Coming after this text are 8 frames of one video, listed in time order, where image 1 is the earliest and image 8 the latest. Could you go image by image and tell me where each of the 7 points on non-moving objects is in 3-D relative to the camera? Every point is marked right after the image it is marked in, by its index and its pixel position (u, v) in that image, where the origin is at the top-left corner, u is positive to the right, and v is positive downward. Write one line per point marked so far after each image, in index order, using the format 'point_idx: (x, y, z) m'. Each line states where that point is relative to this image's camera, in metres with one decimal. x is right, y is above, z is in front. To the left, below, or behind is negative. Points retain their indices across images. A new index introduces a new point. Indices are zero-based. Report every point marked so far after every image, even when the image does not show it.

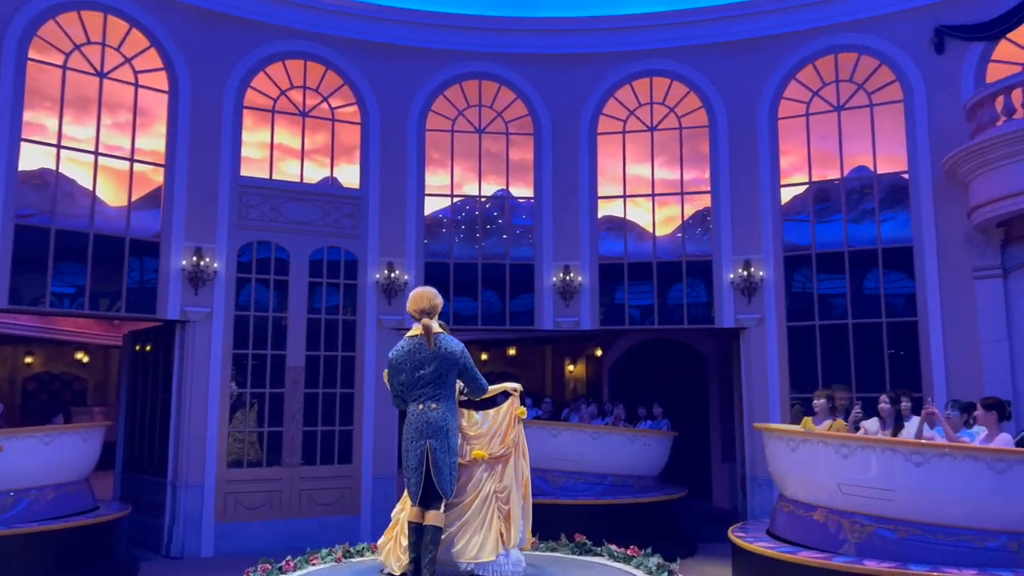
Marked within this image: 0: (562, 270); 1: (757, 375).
0: (+0.8, +0.3, +13.2) m
1: (+3.7, -1.3, +12.4) m
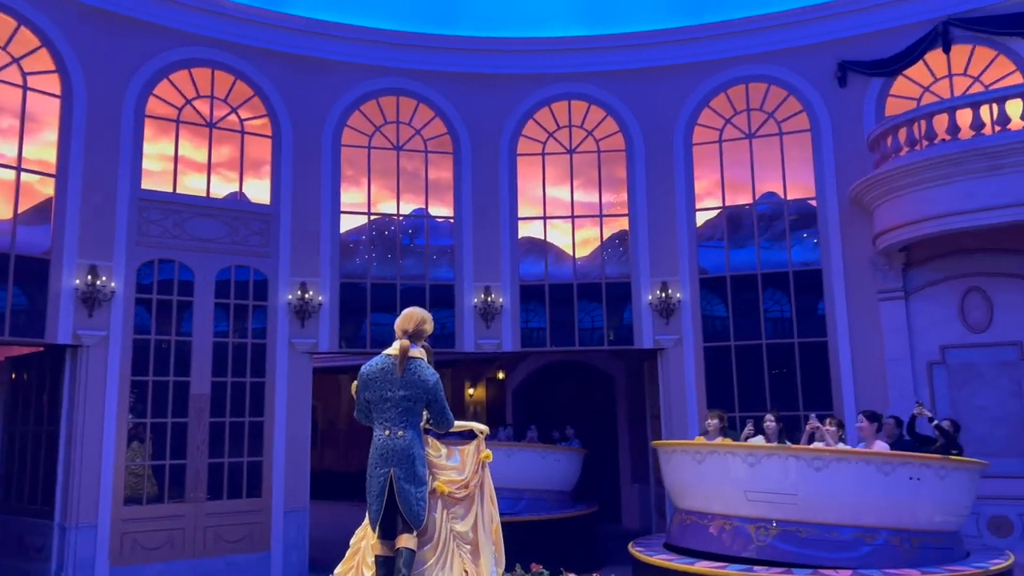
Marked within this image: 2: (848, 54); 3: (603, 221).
0: (-0.5, 0.0, +13.0) m
1: (+2.5, -1.6, +12.6) m
2: (+5.1, +3.5, +12.5) m
3: (+1.5, +1.1, +13.3) m
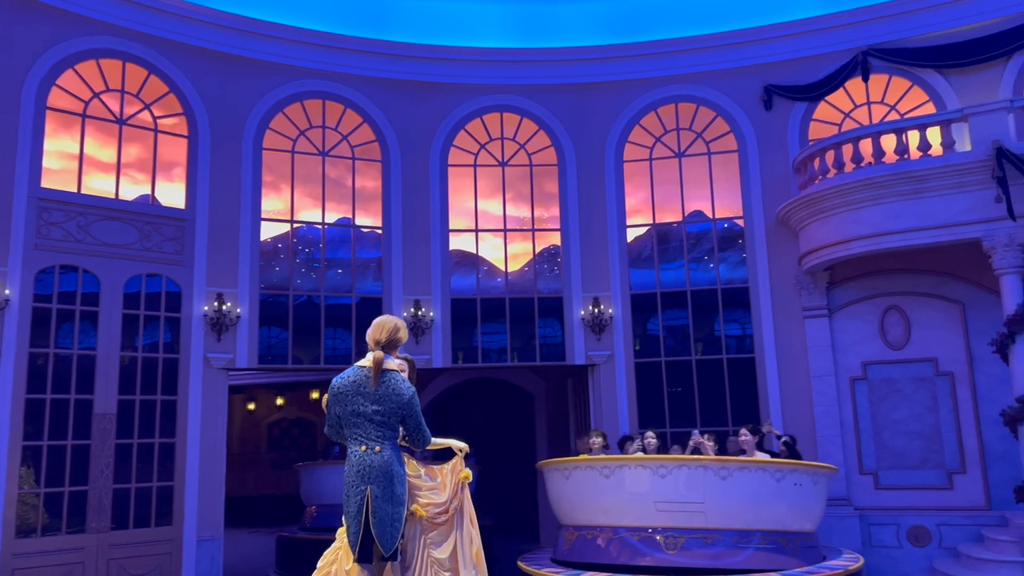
0: (-1.5, -0.3, +12.5) m
1: (+1.4, -1.9, +12.5) m
2: (+4.1, +3.3, +12.9) m
3: (+0.4, +0.8, +13.1) m
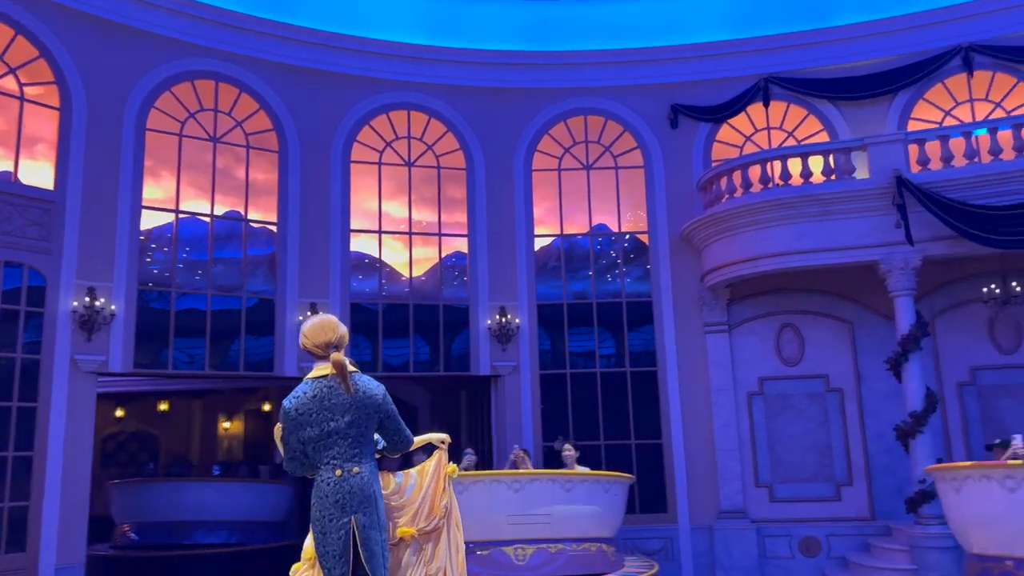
0: (-2.9, -0.3, +11.6) m
1: (-0.1, -2.0, +12.1) m
2: (+2.7, +3.0, +13.1) m
3: (-1.1, +0.7, +12.6) m
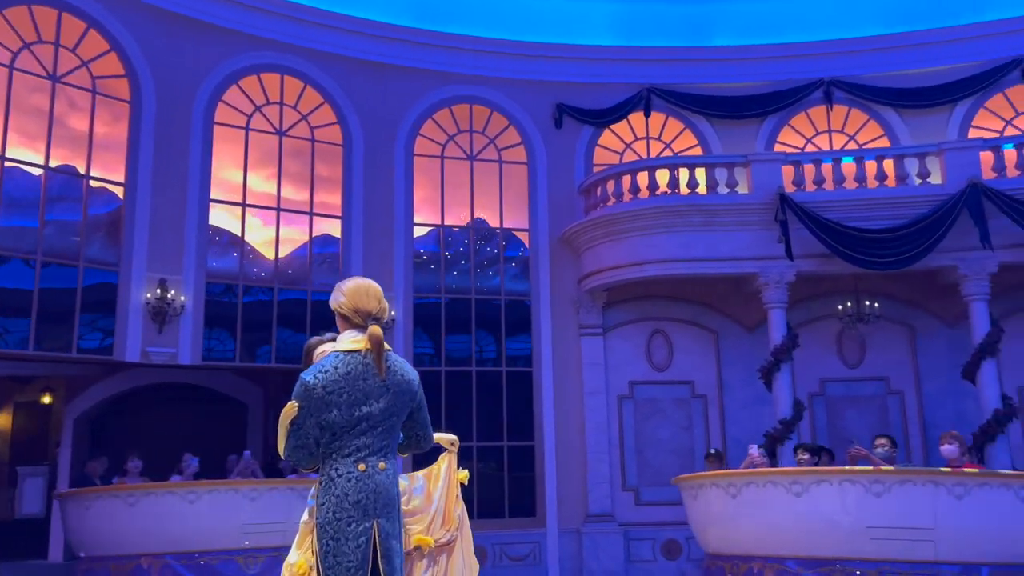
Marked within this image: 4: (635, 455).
0: (-4.4, 0.0, +10.2) m
1: (-1.9, -1.9, +11.3) m
2: (+0.8, +3.0, +13.0) m
3: (-2.8, +0.9, +11.6) m
4: (+1.8, -2.4, +12.0) m
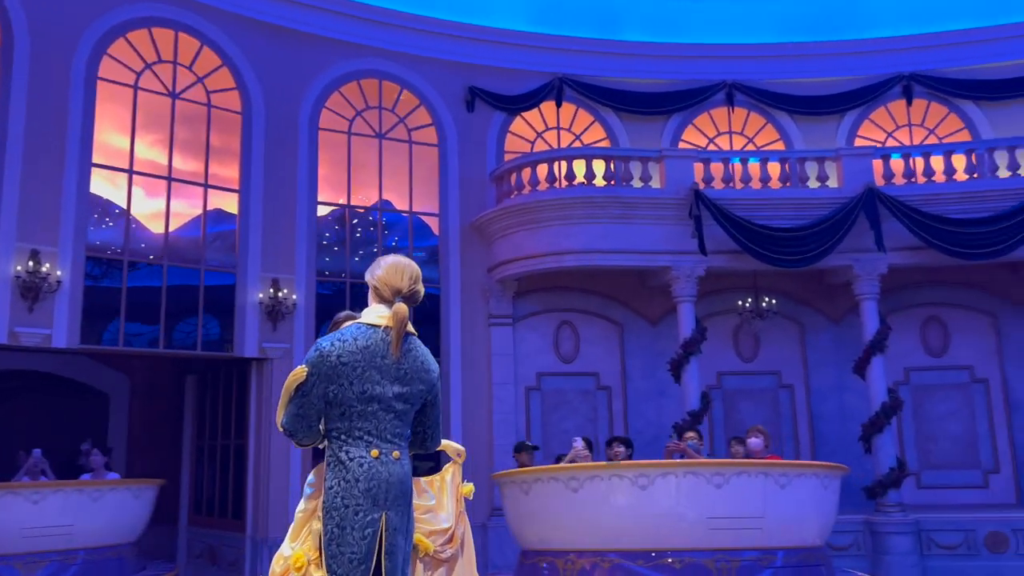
0: (-5.2, +0.3, +8.9) m
1: (-3.0, -1.6, +10.5) m
2: (-0.5, +3.2, +12.7) m
3: (-3.9, +1.2, +10.6) m
4: (+0.4, -2.3, +11.8) m
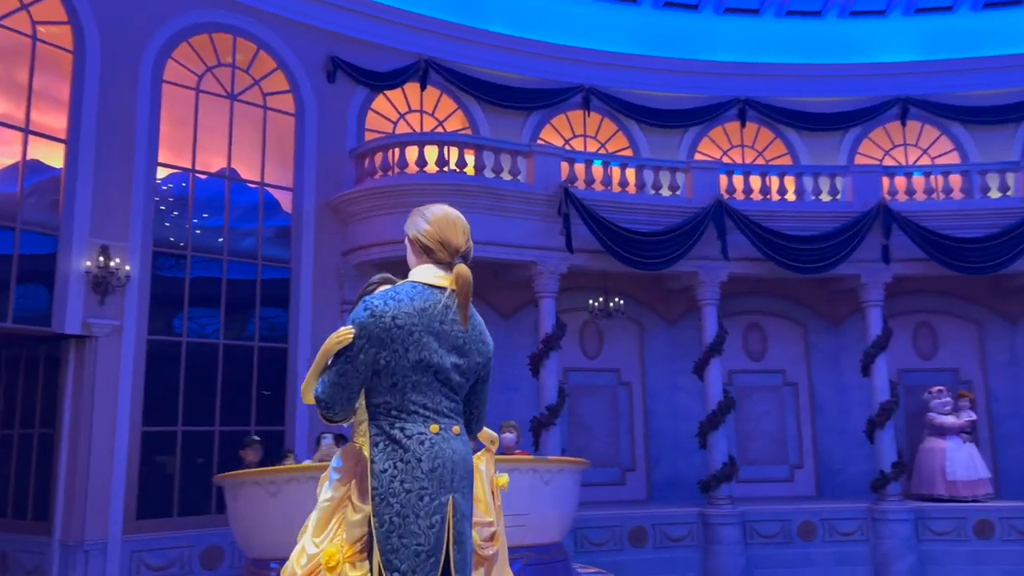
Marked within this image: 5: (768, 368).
0: (-6.2, +0.8, +7.1) m
1: (-4.6, -1.3, +9.2) m
2: (-2.5, +3.4, +11.9) m
3: (-5.3, +1.6, +9.1) m
4: (-1.7, -2.1, +11.4) m
5: (+4.2, -1.3, +13.6) m
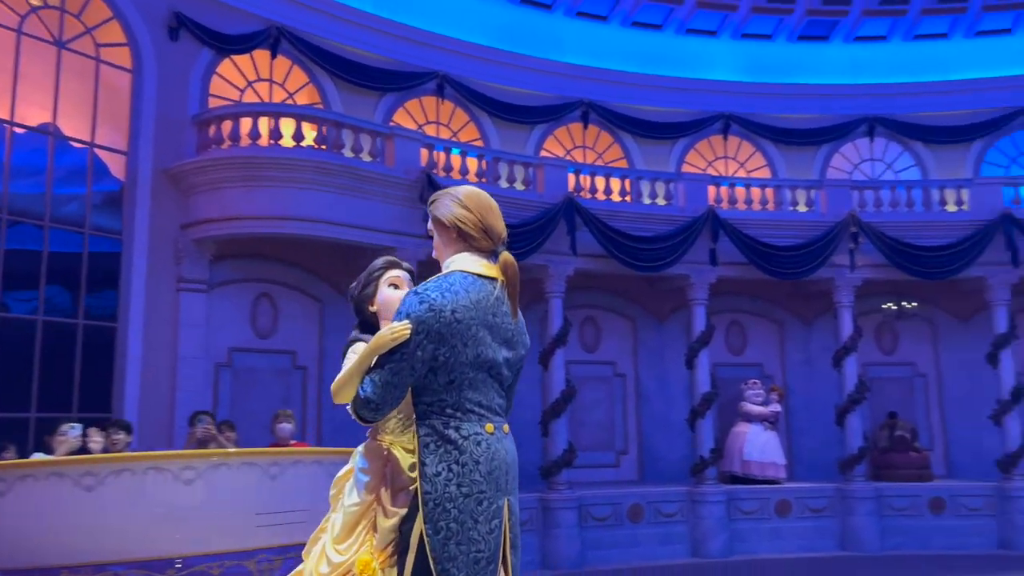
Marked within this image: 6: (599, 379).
0: (-6.9, +1.2, +5.4) m
1: (-6.0, -0.9, +7.9) m
2: (-4.4, +3.7, +11.0) m
3: (-6.5, +2.0, +7.5) m
4: (-3.7, -1.8, +10.7) m
5: (+1.5, -1.2, +14.3) m
6: (+1.5, -1.6, +14.2) m
